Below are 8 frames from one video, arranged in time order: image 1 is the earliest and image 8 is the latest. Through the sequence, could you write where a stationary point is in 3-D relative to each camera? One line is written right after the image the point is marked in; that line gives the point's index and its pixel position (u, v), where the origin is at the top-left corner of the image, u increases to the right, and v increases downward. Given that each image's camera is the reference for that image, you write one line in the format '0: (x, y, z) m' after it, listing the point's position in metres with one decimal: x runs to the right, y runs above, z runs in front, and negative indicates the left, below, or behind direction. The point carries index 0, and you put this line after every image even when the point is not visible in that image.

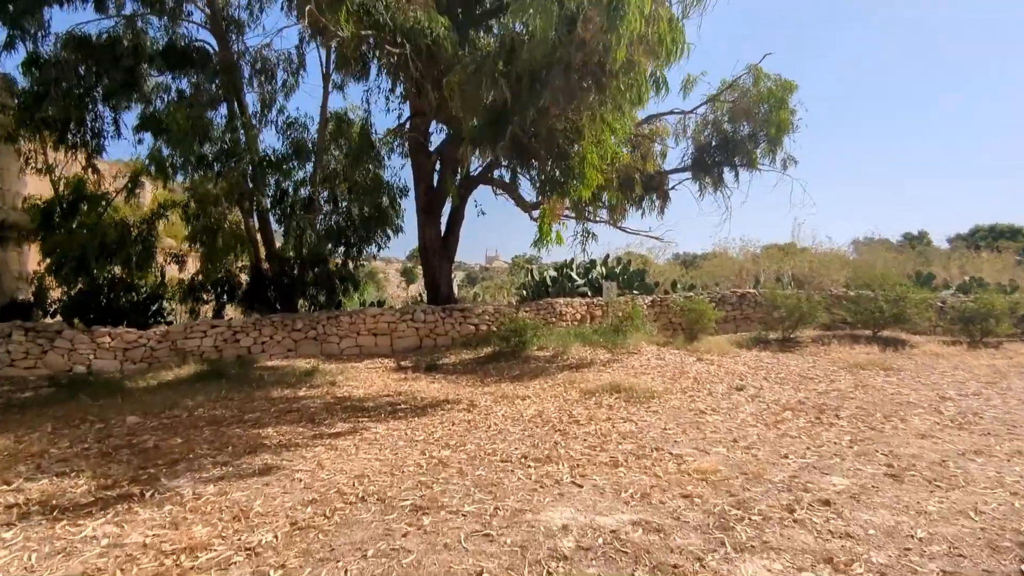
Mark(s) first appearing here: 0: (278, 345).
0: (-4.0, -1.0, +10.4) m
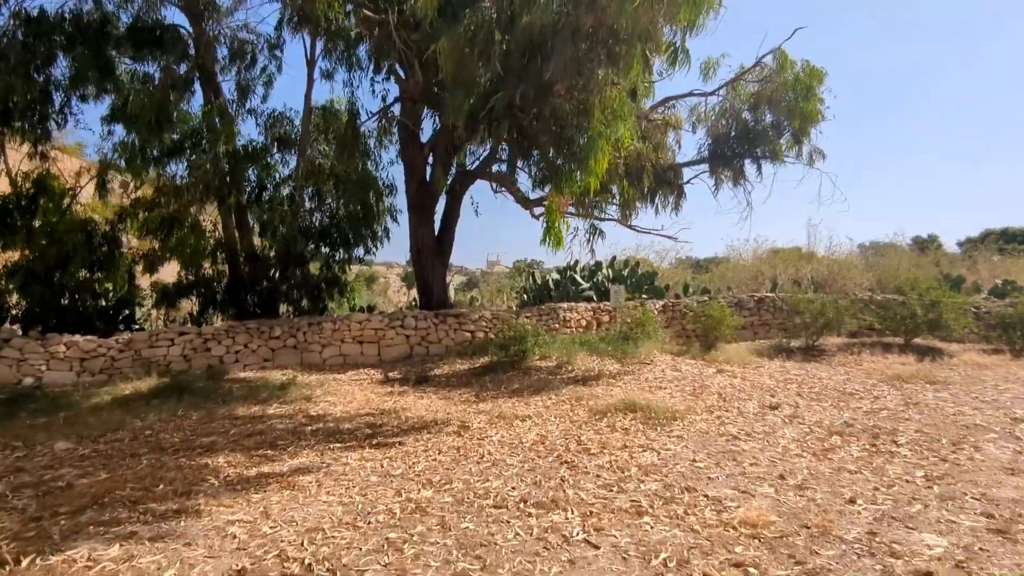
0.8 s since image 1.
0: (-4.0, -1.0, +9.5) m
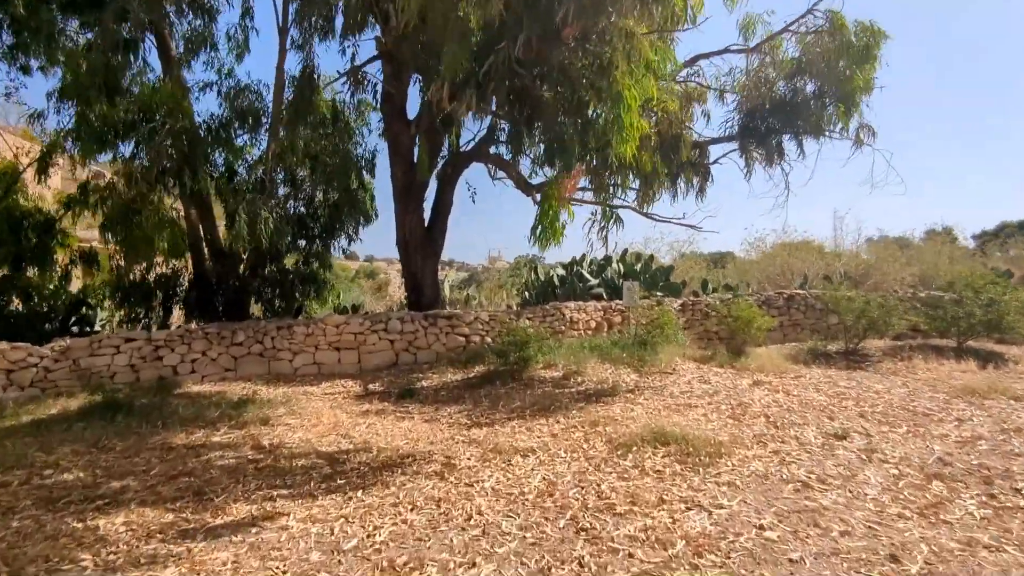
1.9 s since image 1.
0: (-4.0, -1.0, +8.2) m
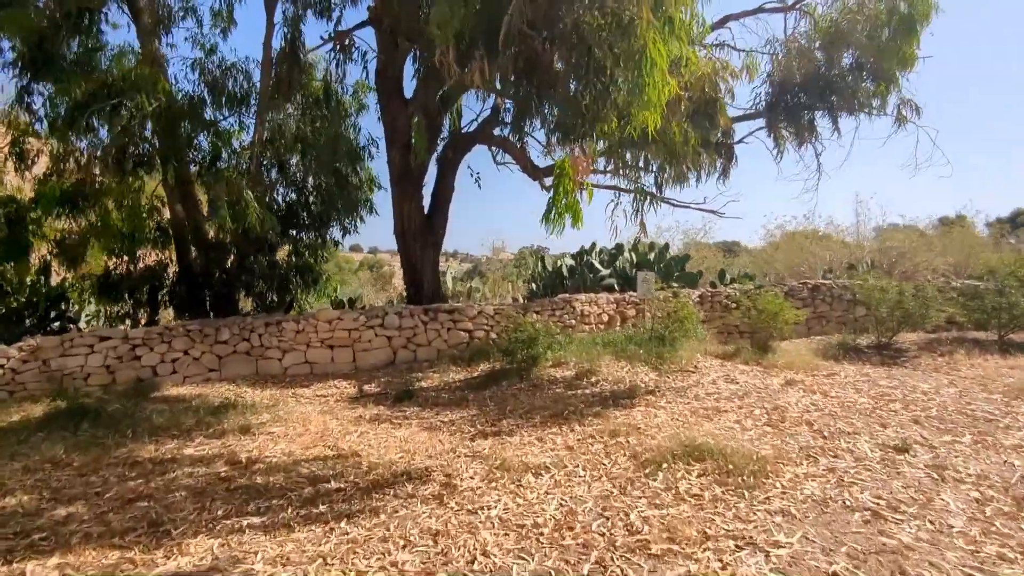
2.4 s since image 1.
0: (-3.9, -0.9, +7.6) m
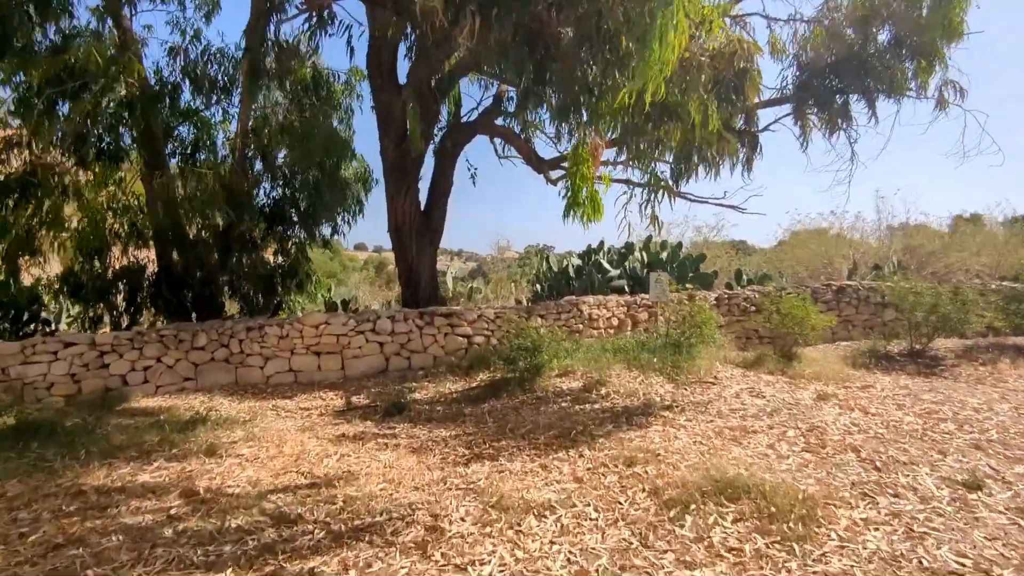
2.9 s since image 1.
0: (-3.9, -0.9, +6.9) m
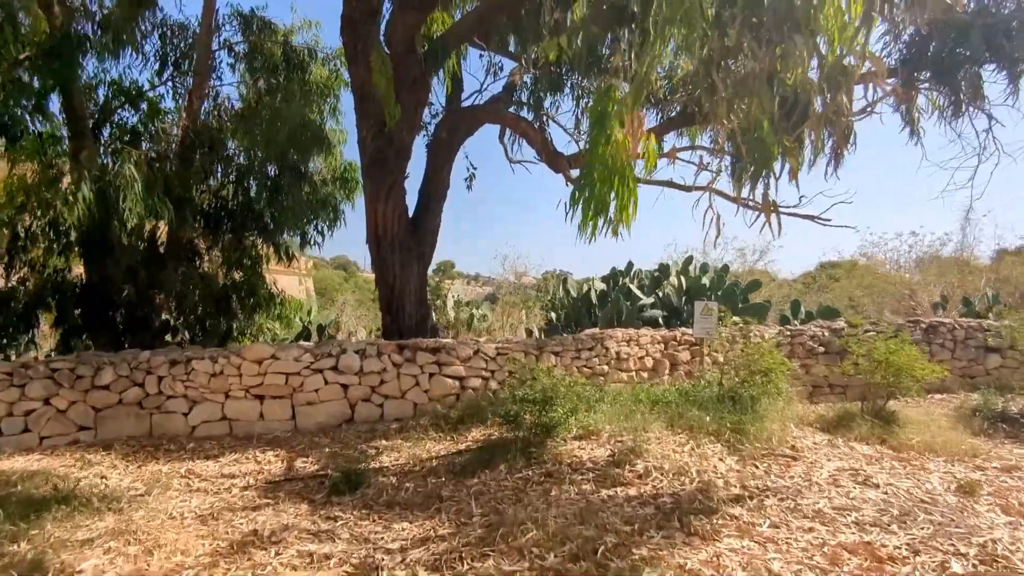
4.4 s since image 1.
0: (-3.8, -1.1, +5.2) m
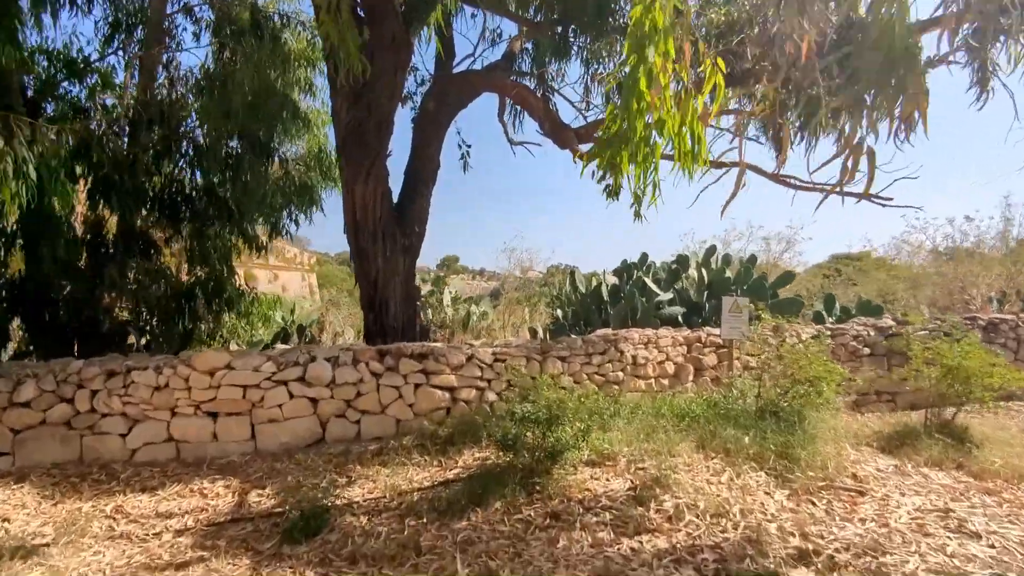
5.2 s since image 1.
0: (-3.9, -1.1, +4.4) m
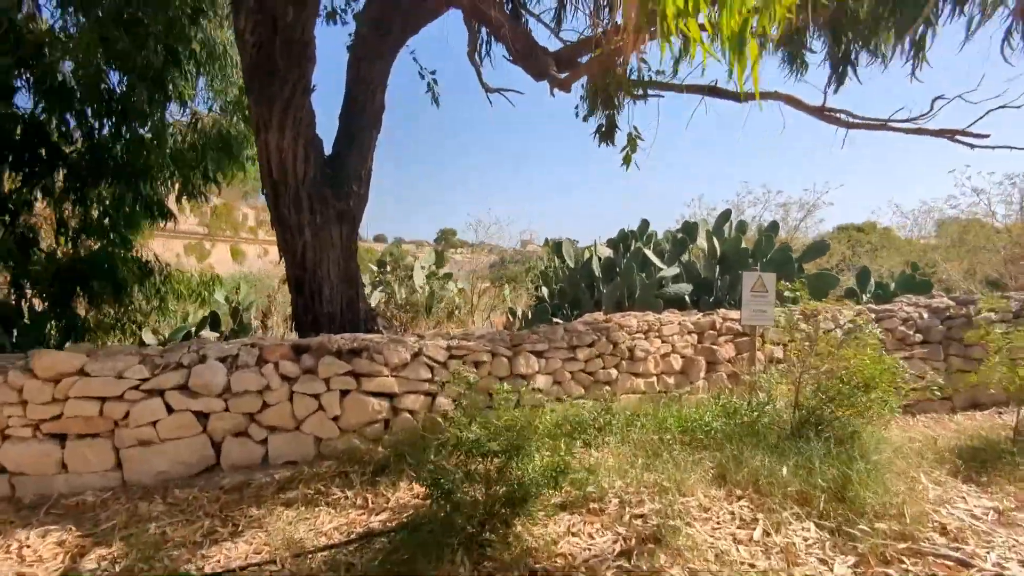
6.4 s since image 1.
0: (-4.1, -1.0, +3.2) m
